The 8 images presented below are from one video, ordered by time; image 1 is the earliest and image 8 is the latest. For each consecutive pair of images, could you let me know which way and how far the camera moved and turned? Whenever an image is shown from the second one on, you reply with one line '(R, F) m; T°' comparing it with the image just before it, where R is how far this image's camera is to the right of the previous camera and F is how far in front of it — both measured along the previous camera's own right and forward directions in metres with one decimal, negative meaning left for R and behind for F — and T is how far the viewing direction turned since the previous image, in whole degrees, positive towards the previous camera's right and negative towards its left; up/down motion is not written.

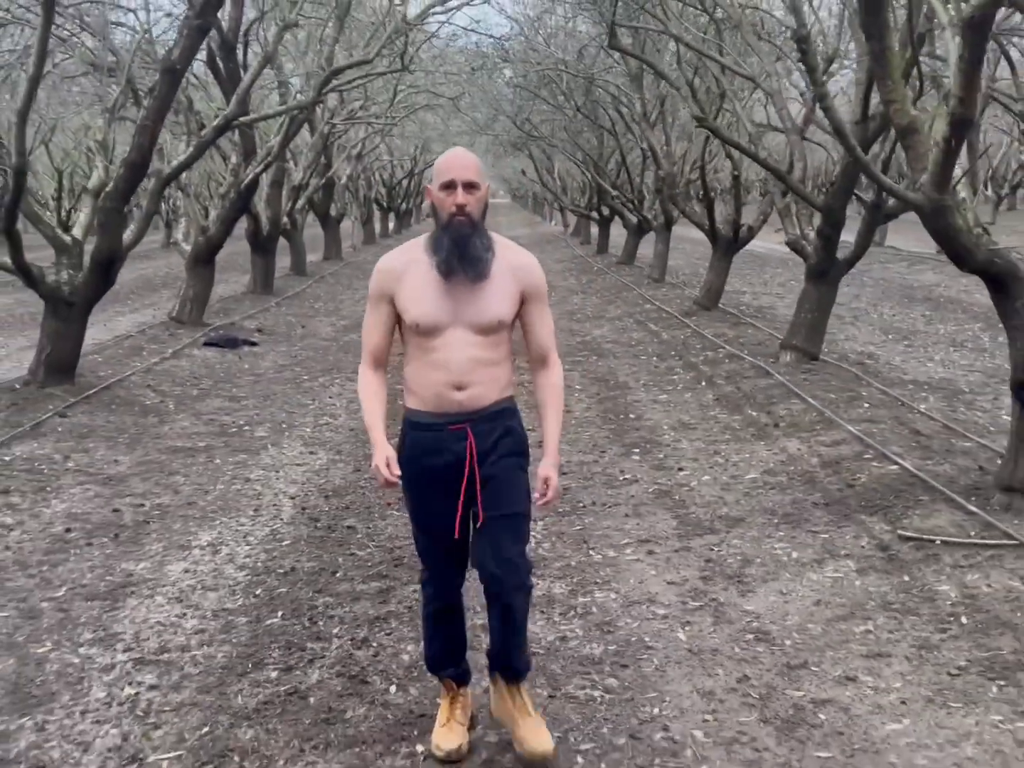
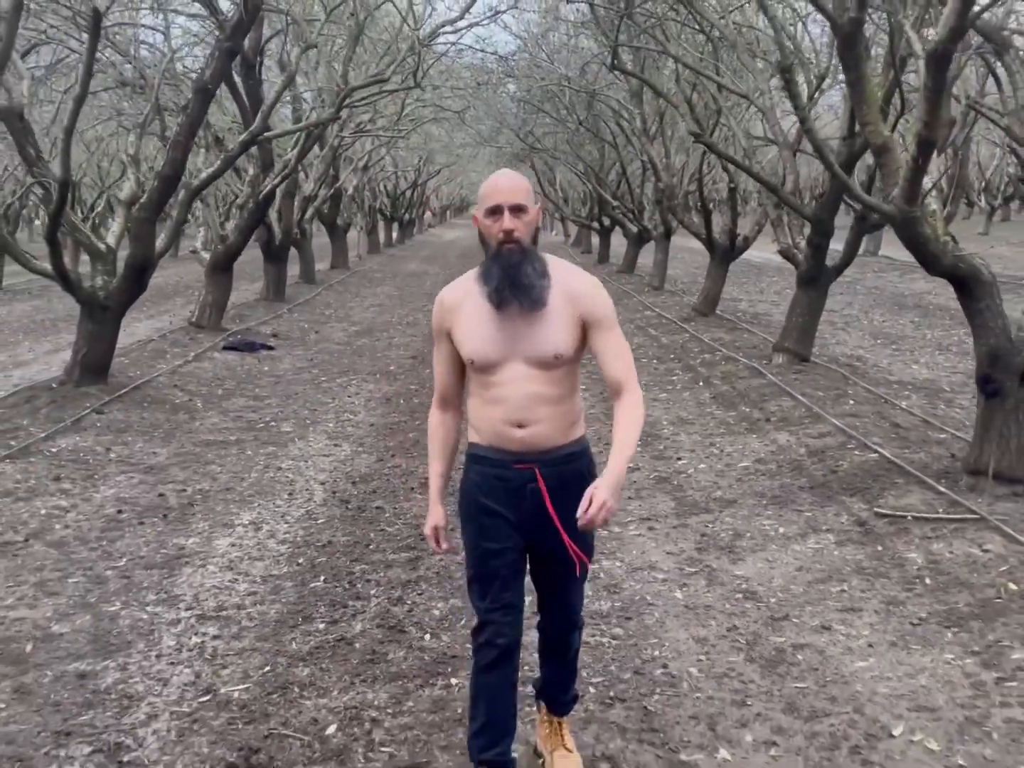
(-0.1, -0.6) m; 0°
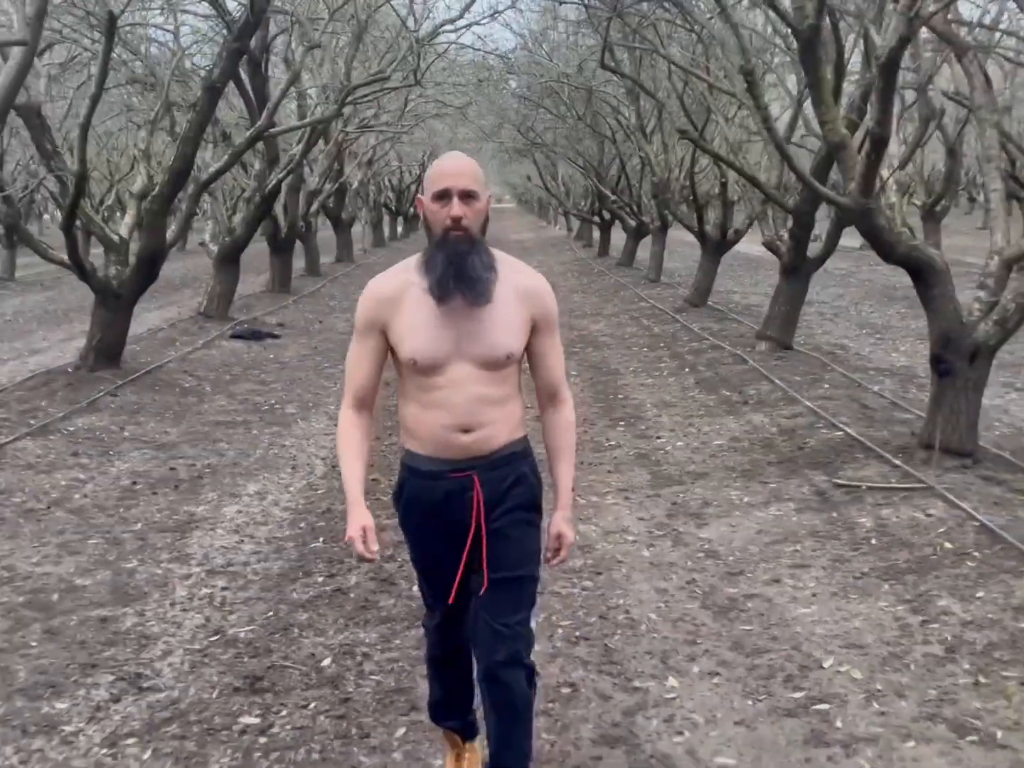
(+0.1, -0.5) m; 0°
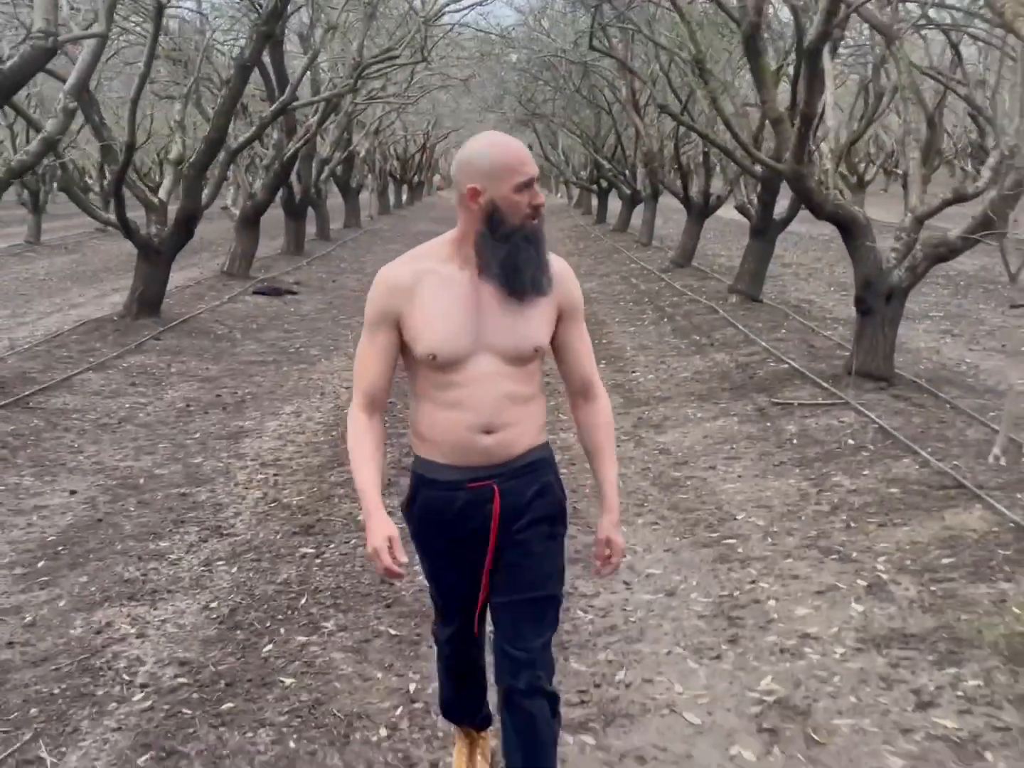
(+0.1, -1.3) m; 0°
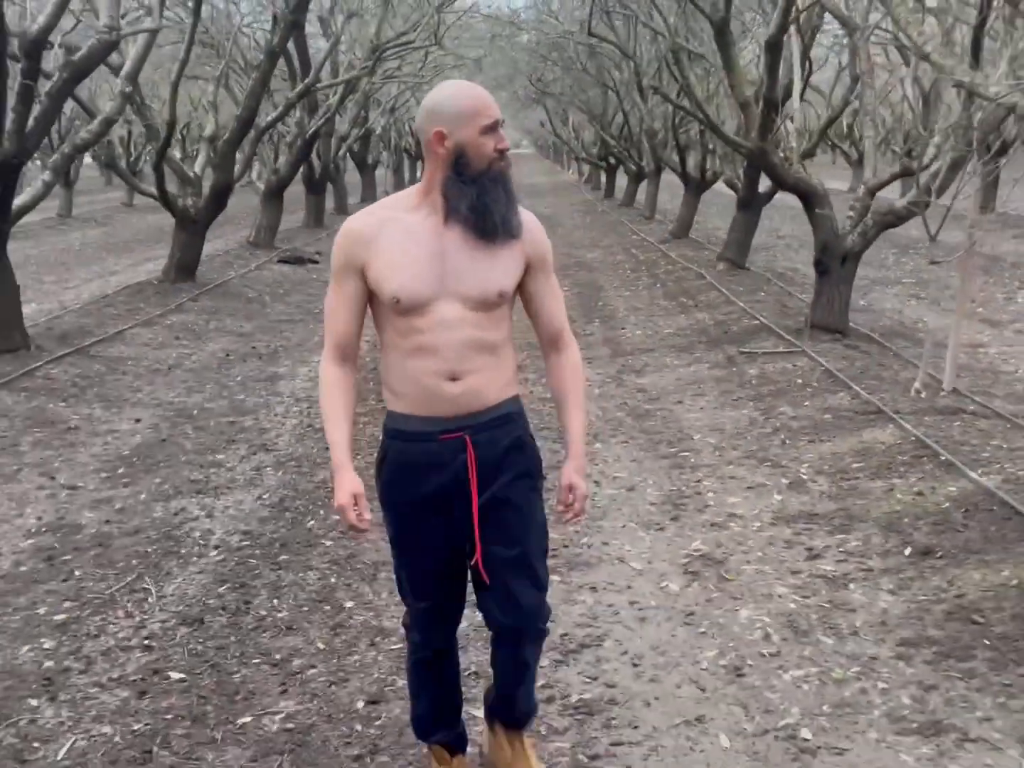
(+0.1, -1.1) m; -1°
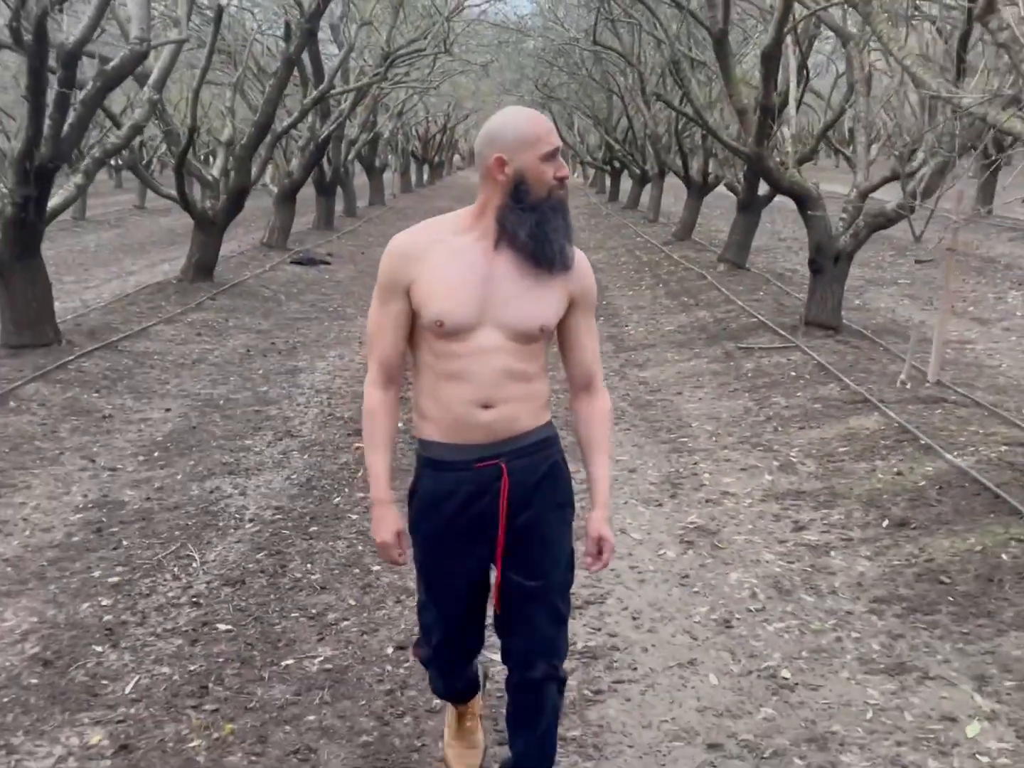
(0.0, -0.4) m; 0°
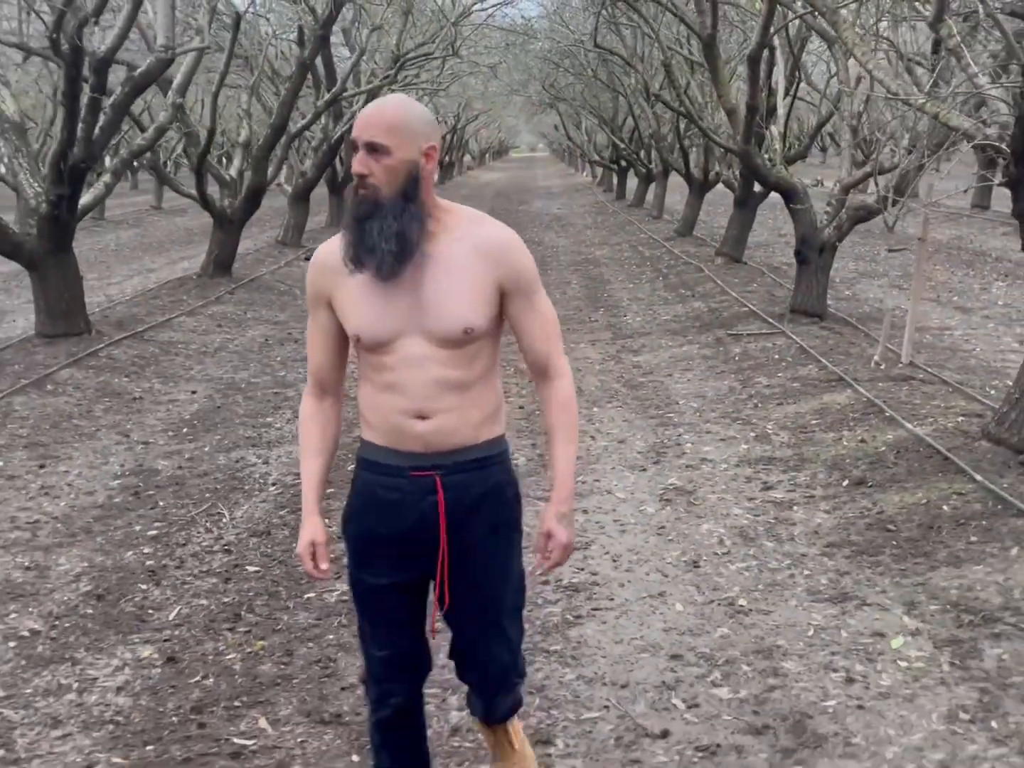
(+0.1, -0.6) m; -1°
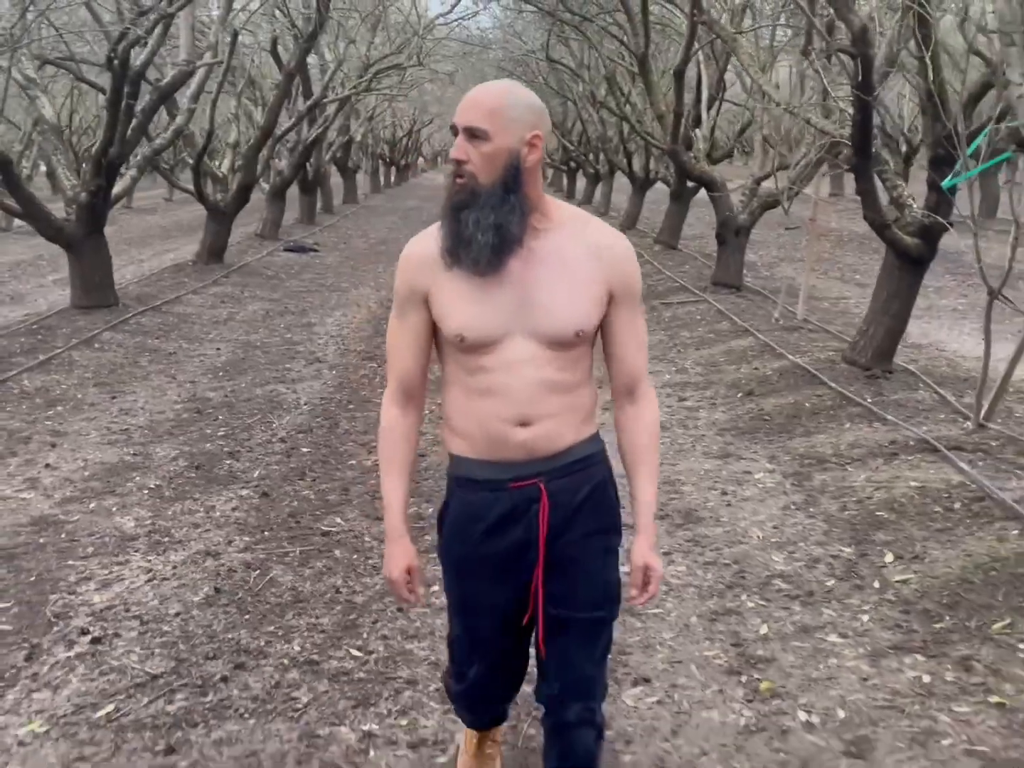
(-0.2, -1.8) m; +3°
